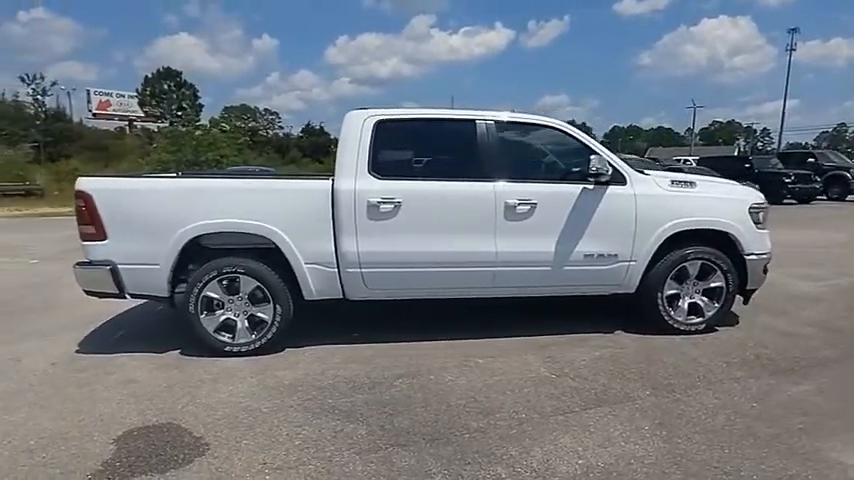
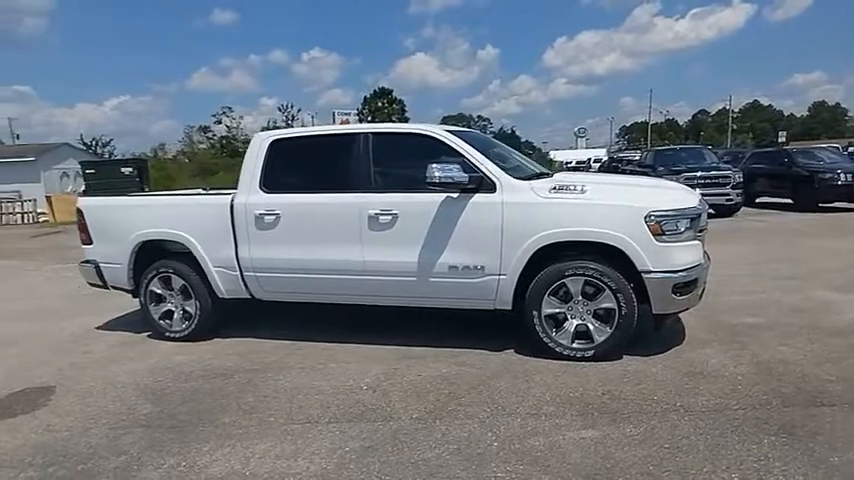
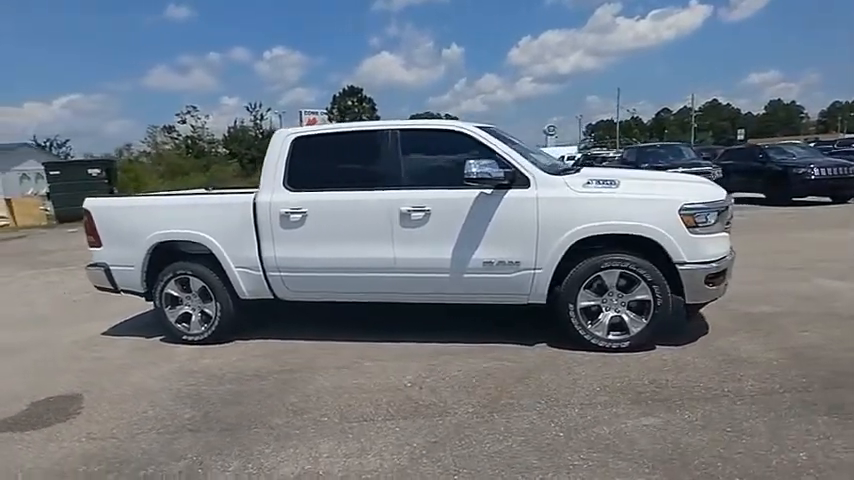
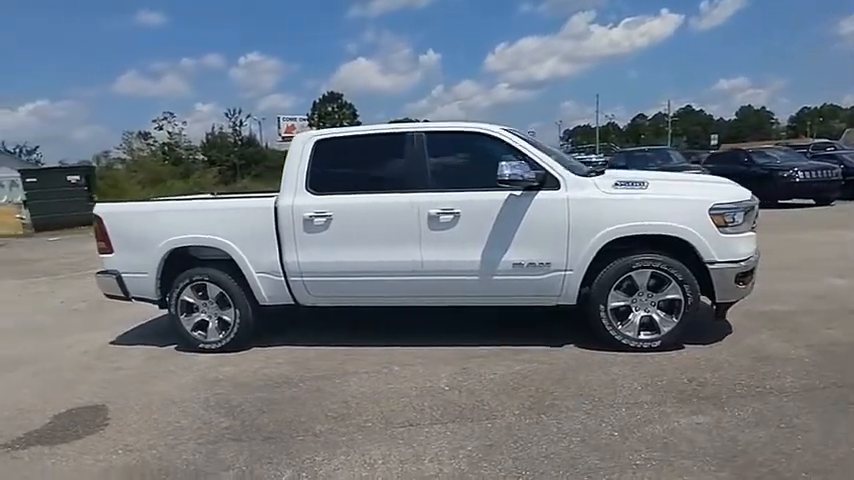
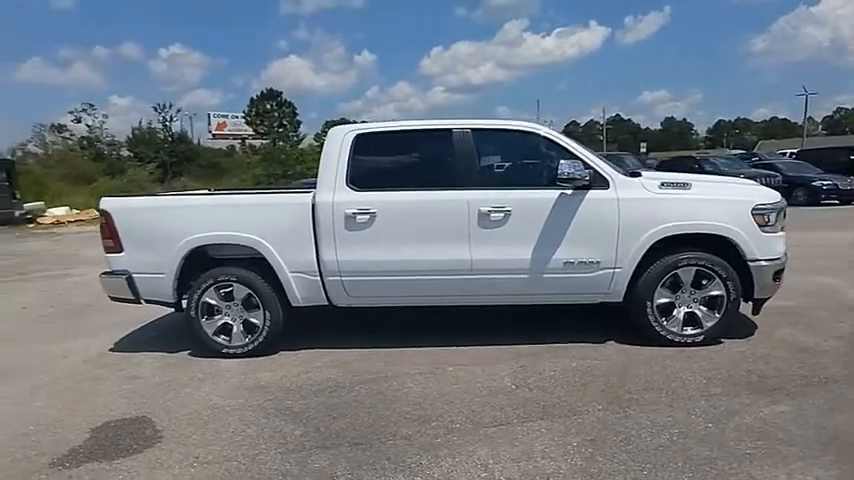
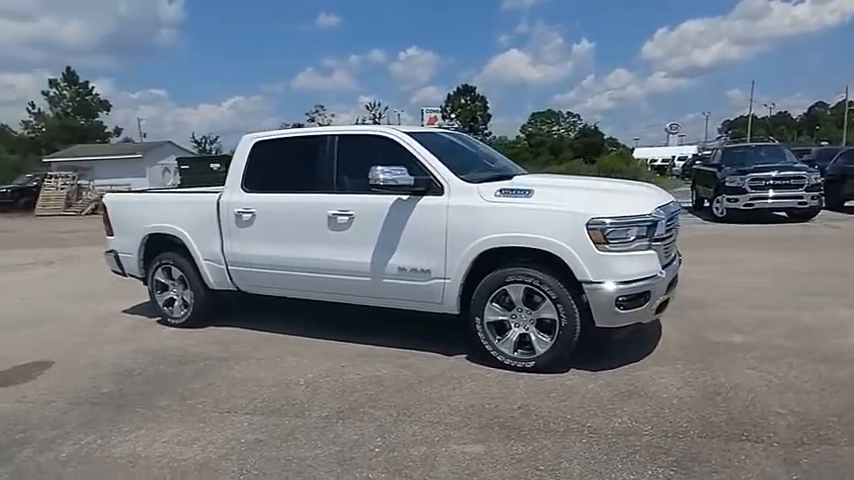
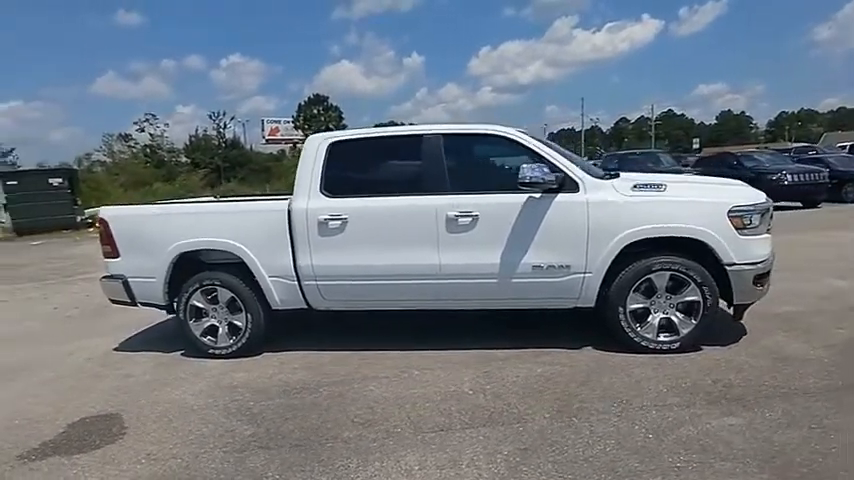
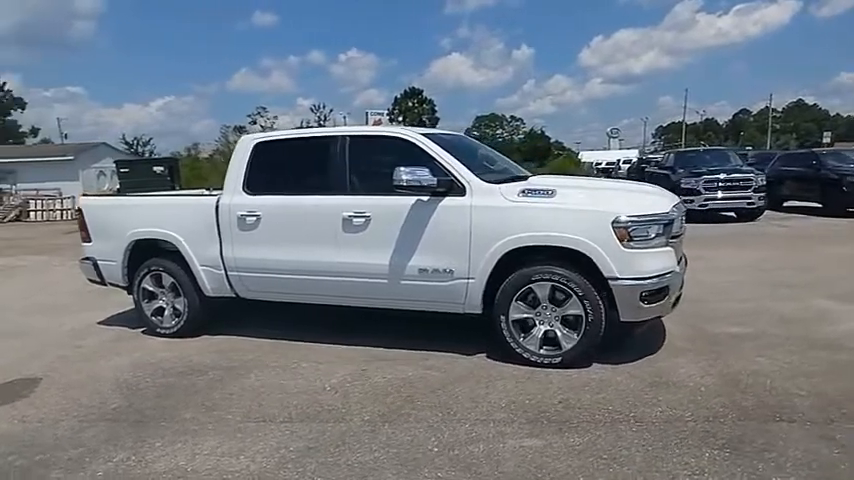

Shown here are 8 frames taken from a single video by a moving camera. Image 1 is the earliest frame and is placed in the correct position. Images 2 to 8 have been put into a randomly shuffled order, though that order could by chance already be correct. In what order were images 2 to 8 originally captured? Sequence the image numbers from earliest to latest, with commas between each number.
5, 7, 4, 3, 2, 8, 6
